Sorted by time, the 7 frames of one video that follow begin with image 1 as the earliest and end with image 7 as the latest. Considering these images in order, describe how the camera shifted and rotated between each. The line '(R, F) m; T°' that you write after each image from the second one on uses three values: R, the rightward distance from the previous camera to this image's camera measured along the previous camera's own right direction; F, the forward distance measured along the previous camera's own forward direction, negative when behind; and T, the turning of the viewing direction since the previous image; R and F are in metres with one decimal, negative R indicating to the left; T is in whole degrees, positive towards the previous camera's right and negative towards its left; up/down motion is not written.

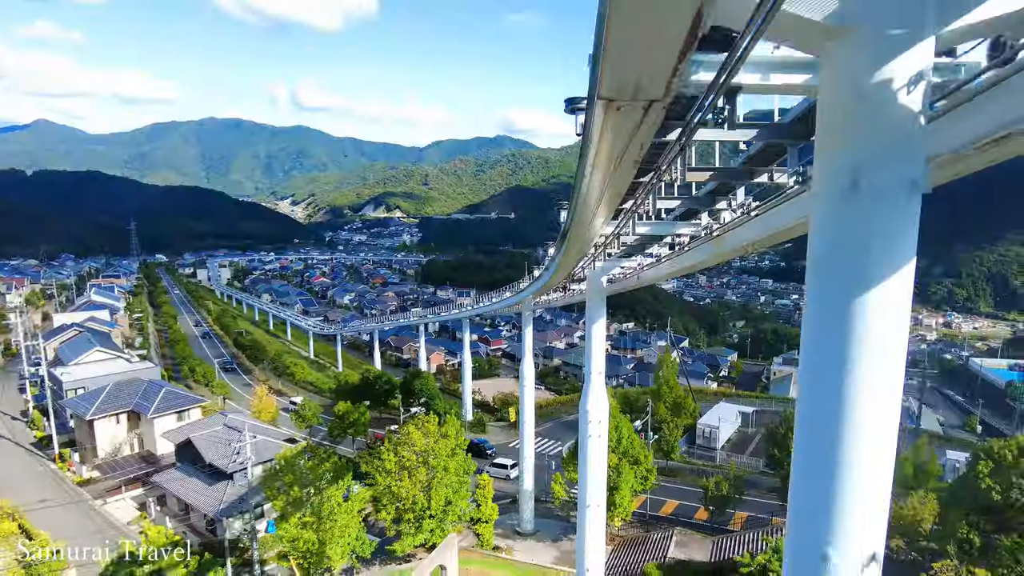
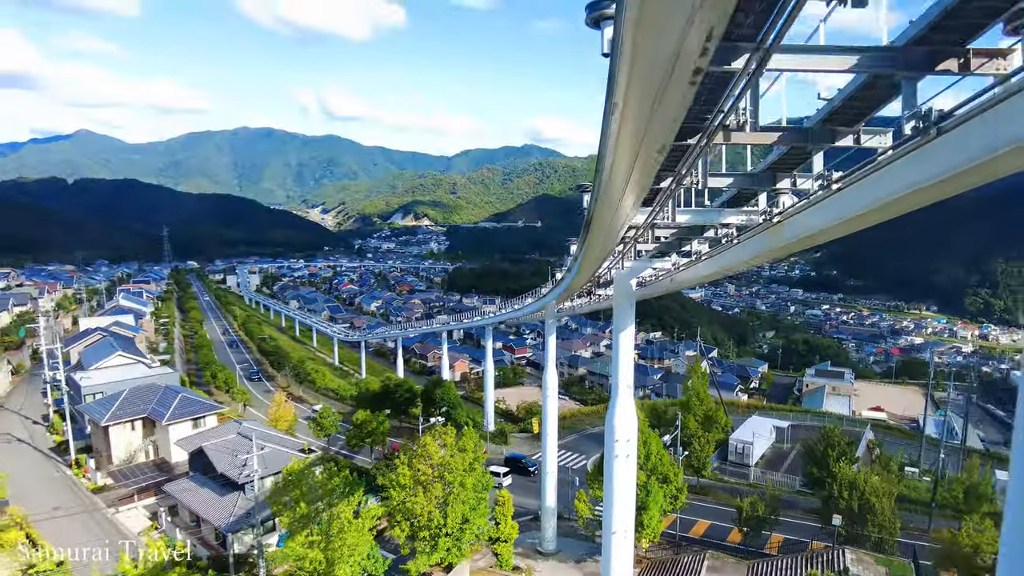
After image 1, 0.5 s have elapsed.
(+0.1, +0.4) m; -3°
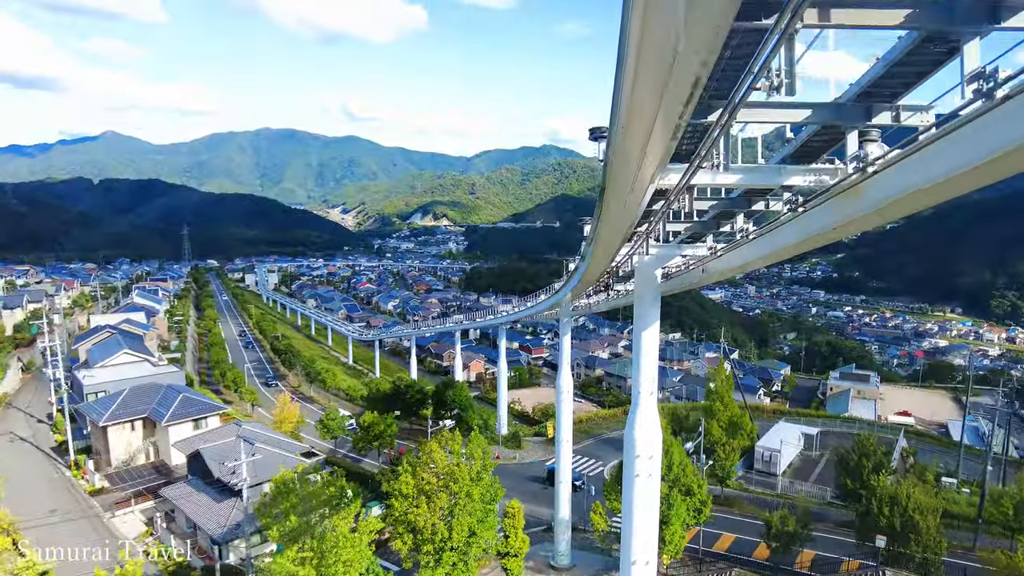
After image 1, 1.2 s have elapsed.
(+0.1, +0.6) m; -2°
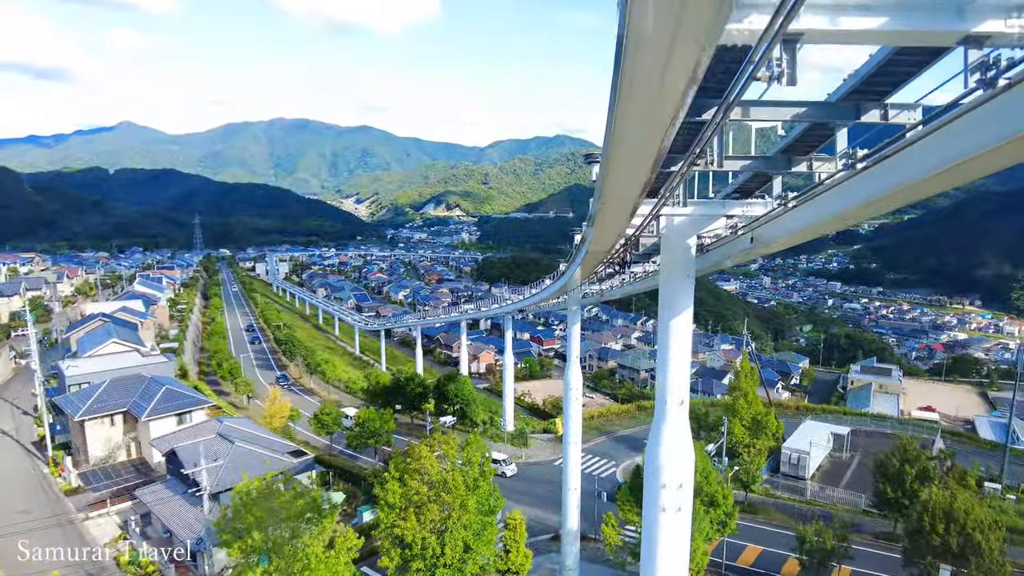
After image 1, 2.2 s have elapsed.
(+0.1, +0.9) m; -1°
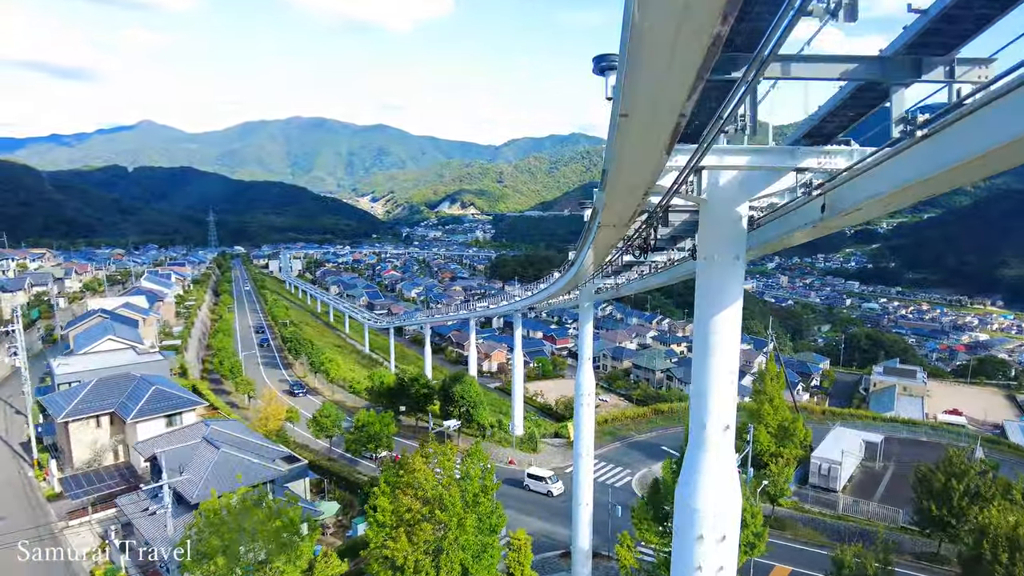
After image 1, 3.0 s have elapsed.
(+0.1, +0.7) m; -1°
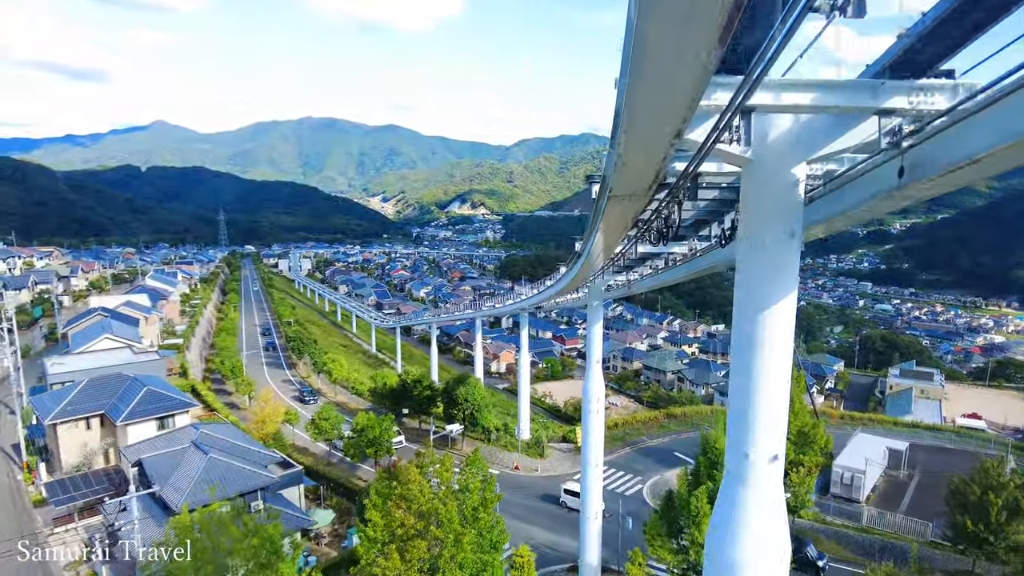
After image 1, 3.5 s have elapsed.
(+0.1, +0.4) m; -1°
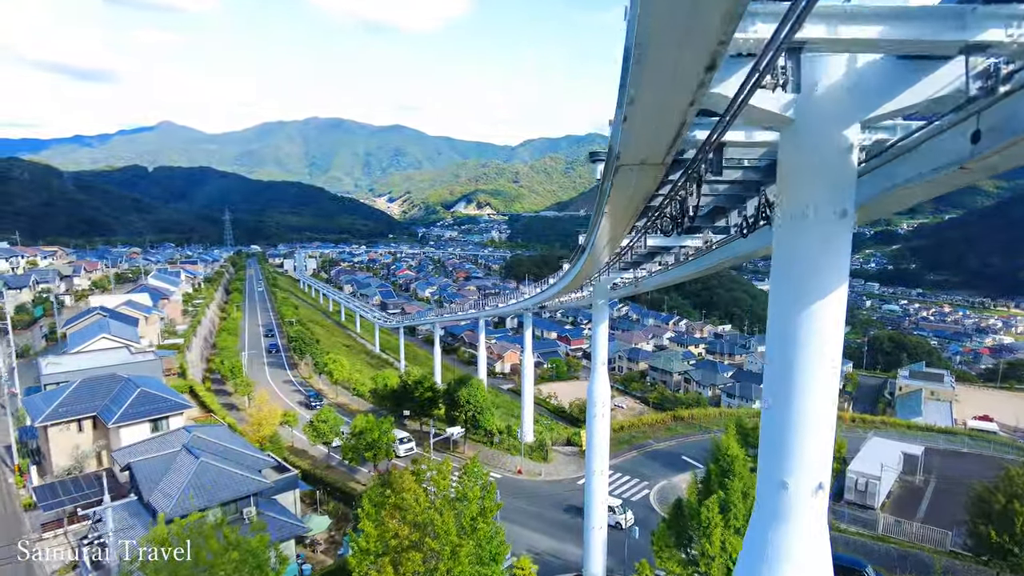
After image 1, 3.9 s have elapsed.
(0.0, +0.3) m; -1°
